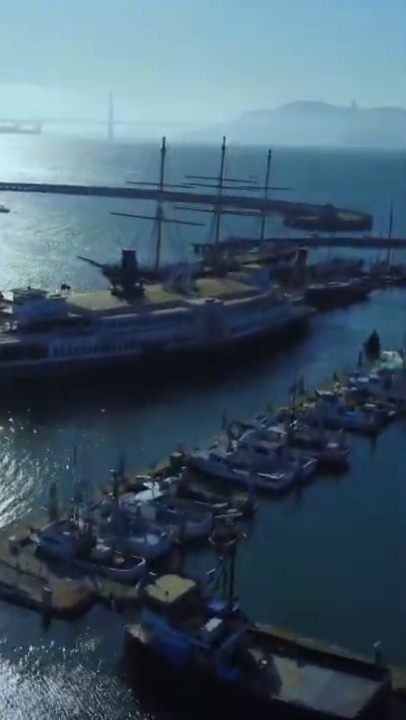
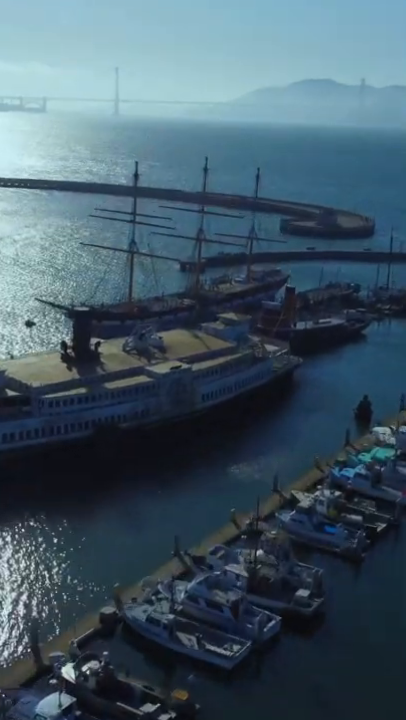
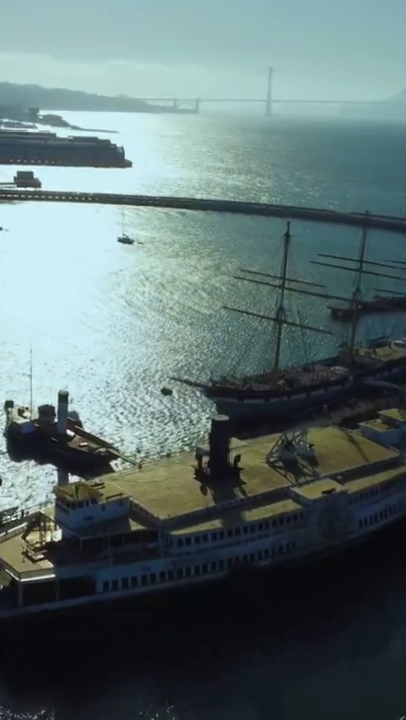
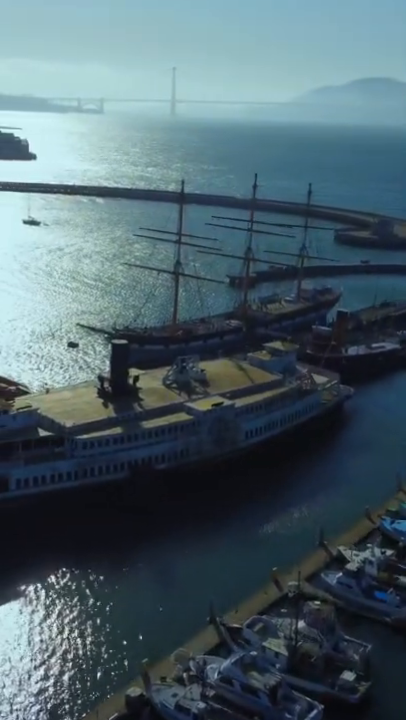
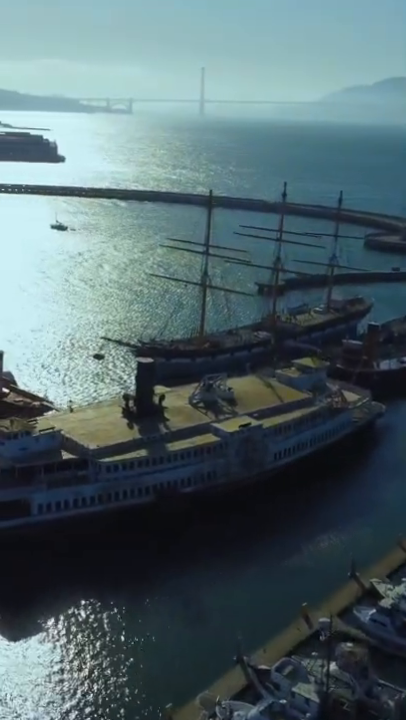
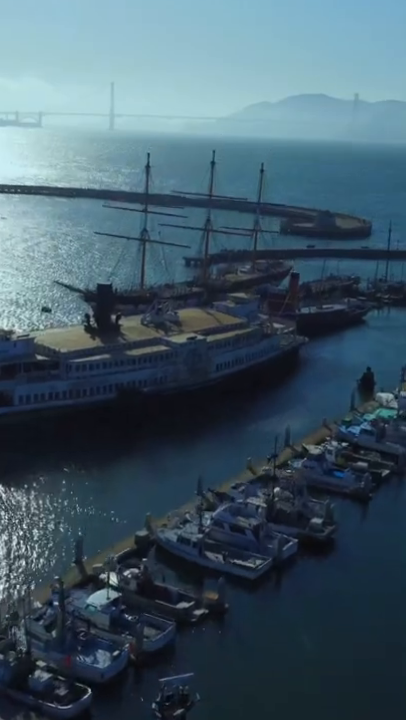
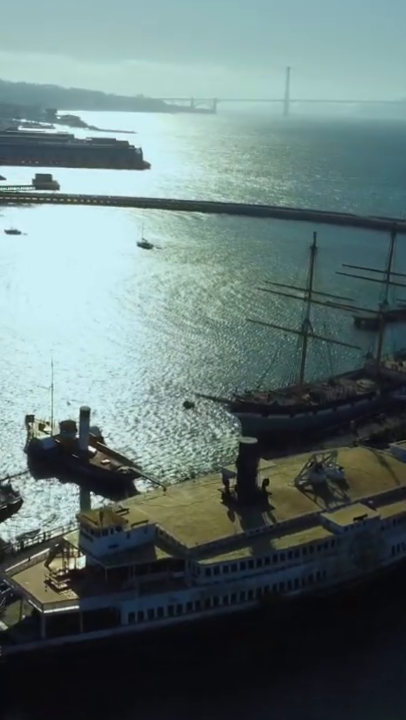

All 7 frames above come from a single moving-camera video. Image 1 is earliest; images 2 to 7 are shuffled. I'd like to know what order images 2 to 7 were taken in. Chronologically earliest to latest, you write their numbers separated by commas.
6, 2, 4, 5, 3, 7
